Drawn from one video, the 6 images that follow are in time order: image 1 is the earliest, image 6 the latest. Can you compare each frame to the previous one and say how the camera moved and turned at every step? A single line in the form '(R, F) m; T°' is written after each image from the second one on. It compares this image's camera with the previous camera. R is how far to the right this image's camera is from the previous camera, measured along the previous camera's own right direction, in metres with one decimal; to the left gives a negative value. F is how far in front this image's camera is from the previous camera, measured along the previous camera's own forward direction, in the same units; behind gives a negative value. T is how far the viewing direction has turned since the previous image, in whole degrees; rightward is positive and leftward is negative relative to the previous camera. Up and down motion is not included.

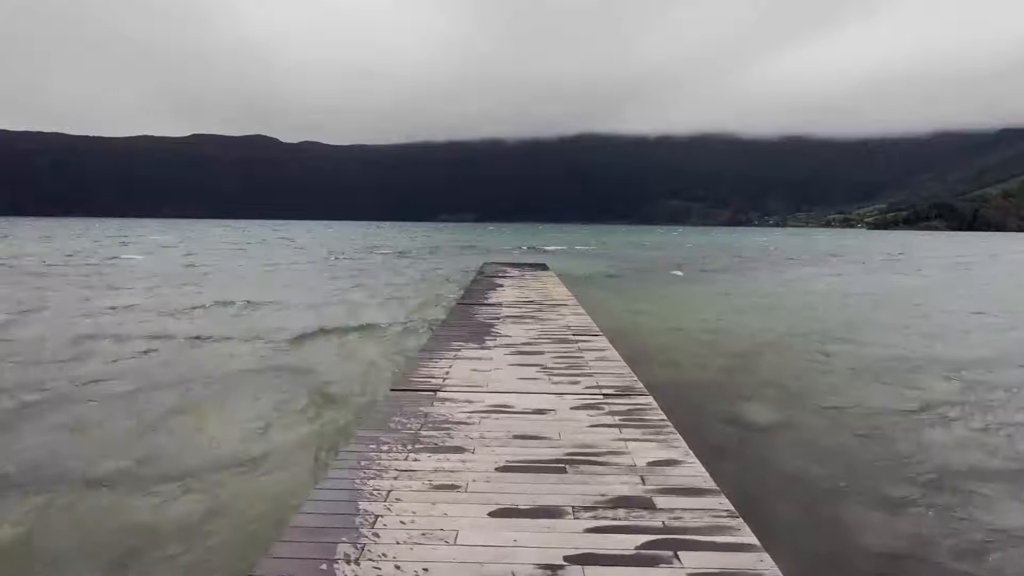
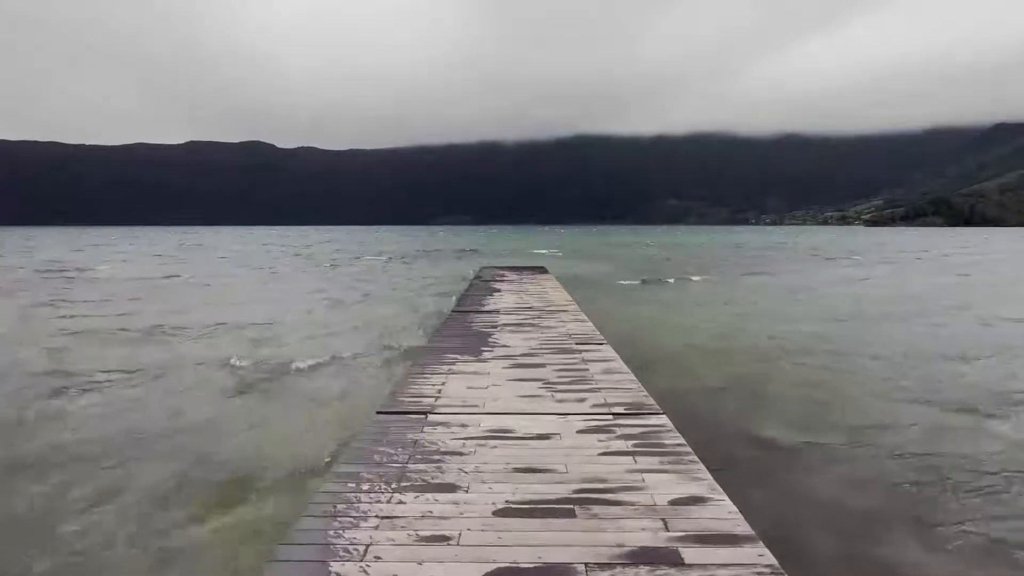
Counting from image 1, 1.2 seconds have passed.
(0.0, +0.5) m; 0°
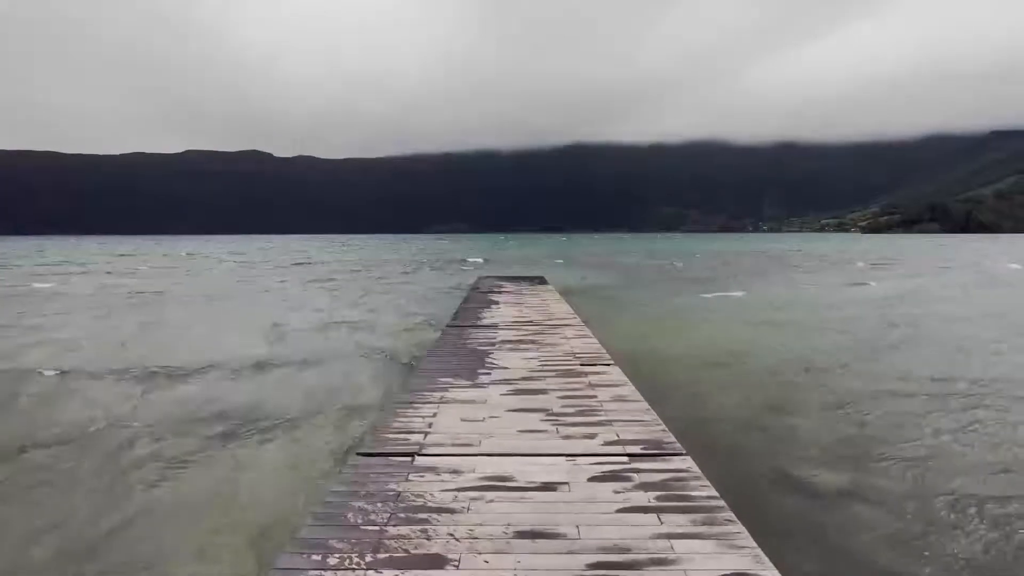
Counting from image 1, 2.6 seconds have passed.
(0.0, +0.6) m; 0°
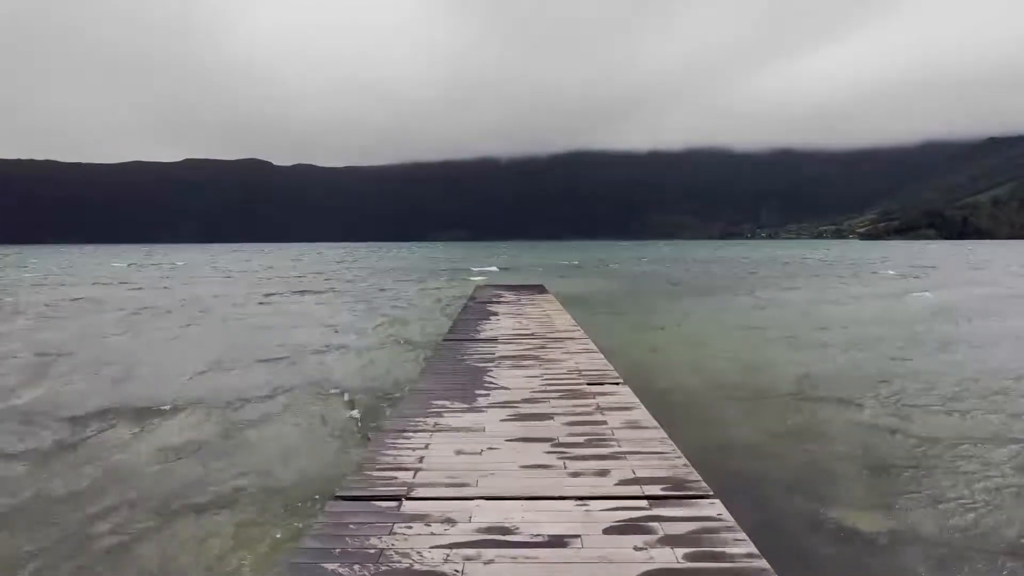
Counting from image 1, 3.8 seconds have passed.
(0.0, +0.6) m; 0°
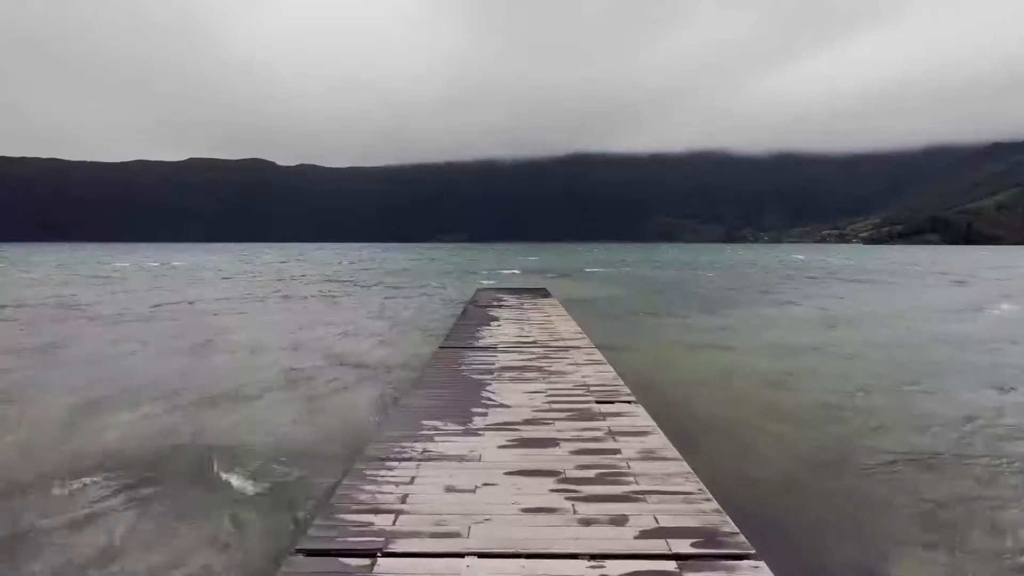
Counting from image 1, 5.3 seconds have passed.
(0.0, +0.7) m; 0°
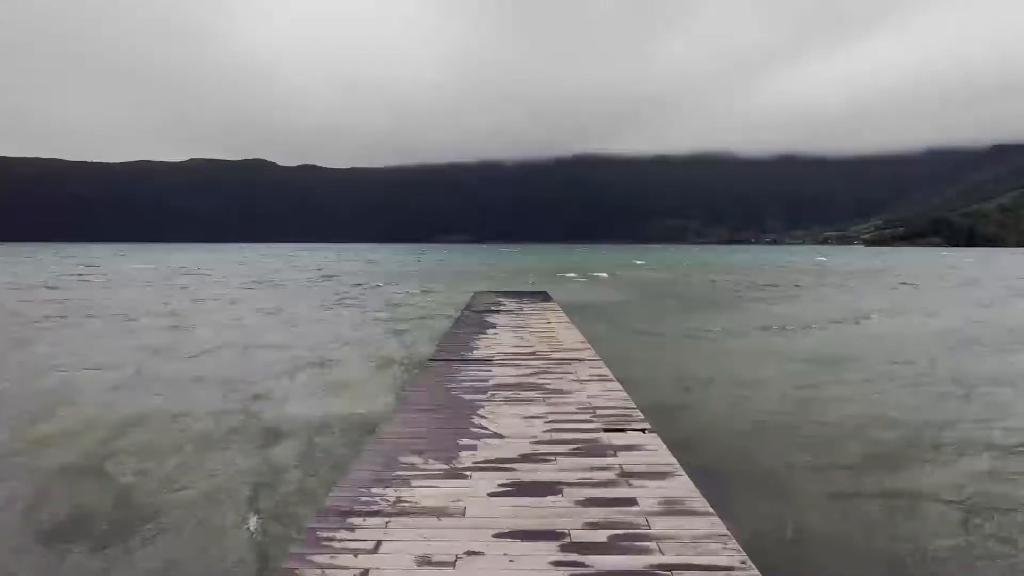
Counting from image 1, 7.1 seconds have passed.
(+0.1, +0.9) m; 0°
